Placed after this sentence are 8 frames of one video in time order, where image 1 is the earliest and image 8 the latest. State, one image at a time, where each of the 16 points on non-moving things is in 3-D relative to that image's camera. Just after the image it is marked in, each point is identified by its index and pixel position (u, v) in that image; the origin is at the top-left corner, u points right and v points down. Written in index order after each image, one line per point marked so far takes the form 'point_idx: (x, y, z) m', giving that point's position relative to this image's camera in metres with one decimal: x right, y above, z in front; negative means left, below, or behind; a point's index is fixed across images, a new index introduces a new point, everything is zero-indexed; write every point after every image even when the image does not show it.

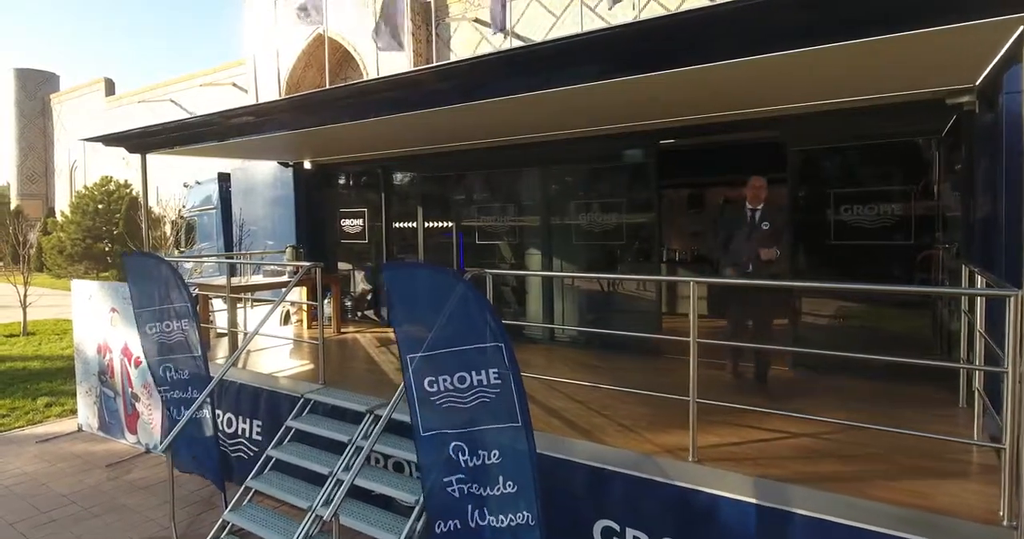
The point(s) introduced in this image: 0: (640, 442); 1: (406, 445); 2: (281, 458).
0: (+0.7, -0.9, +3.0) m
1: (-0.7, -1.0, +3.3) m
2: (-1.5, -1.2, +3.7) m
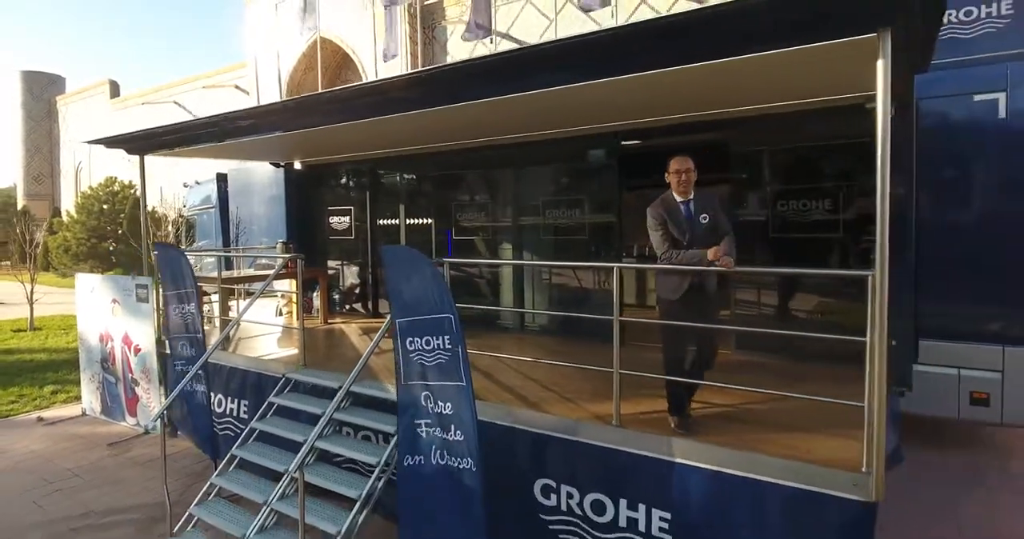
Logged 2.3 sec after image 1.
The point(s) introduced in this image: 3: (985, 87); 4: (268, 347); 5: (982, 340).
0: (+0.4, -0.9, +3.4) m
1: (-0.9, -1.0, +3.7) m
2: (-1.8, -1.2, +4.1) m
3: (+4.0, +1.6, +4.8) m
4: (-2.5, -0.8, +5.6) m
5: (+4.1, -0.6, +4.8) m
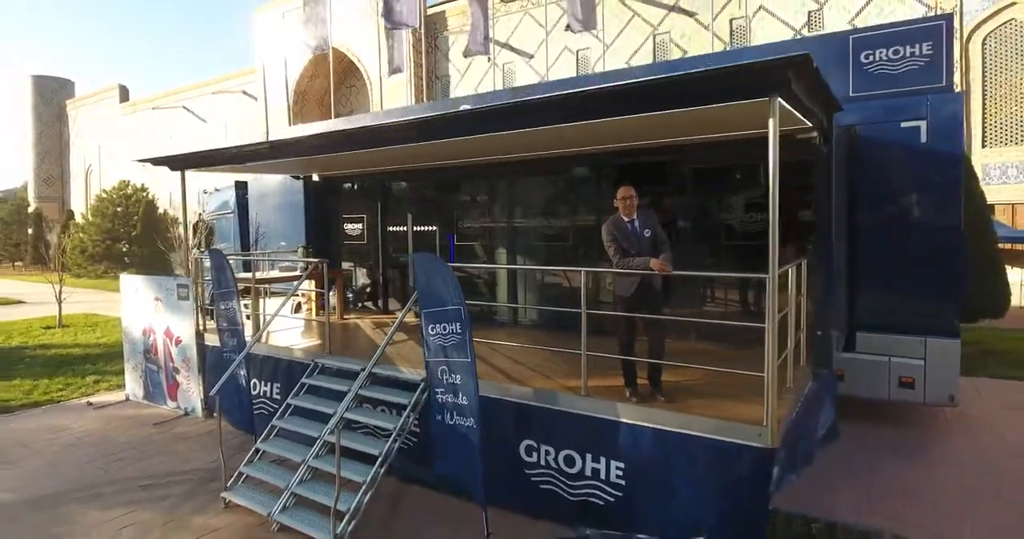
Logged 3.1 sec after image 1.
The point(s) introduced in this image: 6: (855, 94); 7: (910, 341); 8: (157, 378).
0: (+0.3, -0.9, +4.2) m
1: (-1.0, -1.0, +4.5) m
2: (-1.9, -1.2, +4.9) m
3: (+3.9, +1.6, +5.5) m
4: (-2.6, -0.8, +6.4) m
5: (+4.0, -0.6, +5.6) m
6: (+3.6, +1.9, +5.7) m
7: (+4.1, -0.7, +5.6) m
8: (-4.5, -1.4, +6.9) m
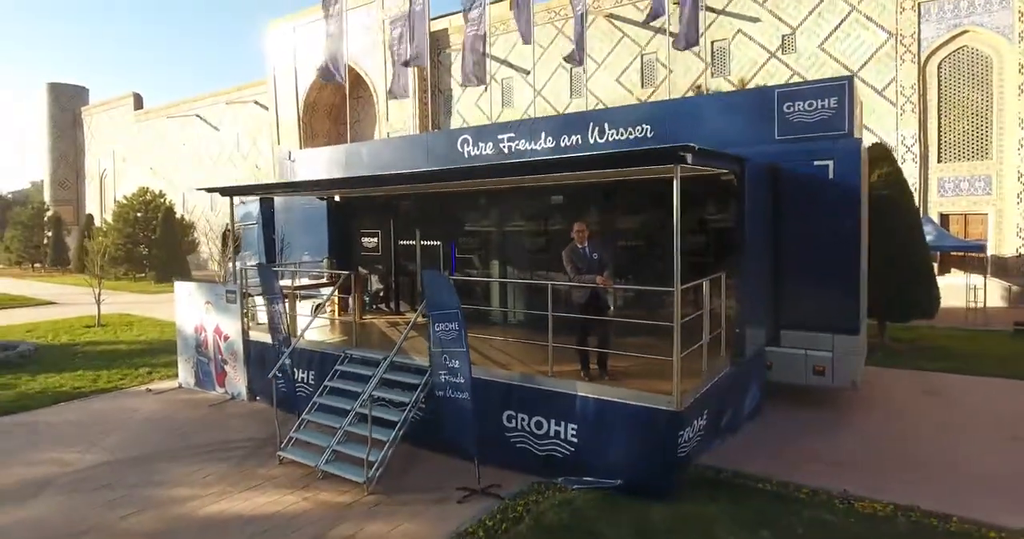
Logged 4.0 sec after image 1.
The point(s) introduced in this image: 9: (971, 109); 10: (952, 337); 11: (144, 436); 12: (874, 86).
0: (+0.2, -1.0, +5.6) m
1: (-1.2, -1.1, +5.8) m
2: (-2.0, -1.3, +6.2) m
3: (+3.8, +1.4, +6.9) m
4: (-2.7, -0.9, +7.7) m
5: (+3.8, -0.7, +7.0) m
6: (+3.5, +1.7, +7.1) m
7: (+3.9, -0.8, +6.9) m
8: (-4.6, -1.5, +8.3) m
9: (+12.5, +4.4, +14.9) m
10: (+8.9, -1.3, +11.1) m
11: (-4.6, -2.1, +6.9) m
12: (+10.4, +5.4, +15.8) m
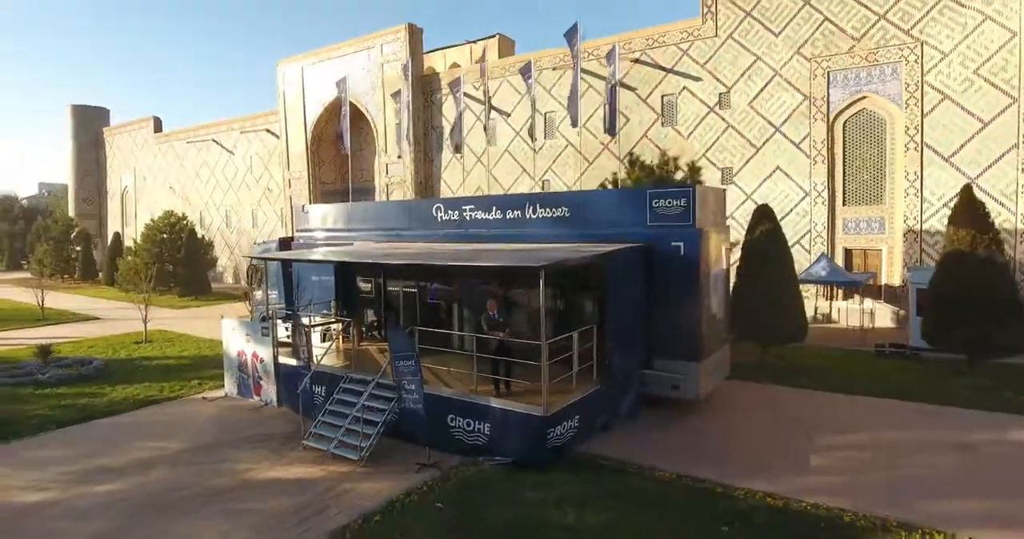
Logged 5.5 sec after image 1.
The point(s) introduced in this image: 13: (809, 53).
0: (-0.7, -1.9, +8.6) m
1: (-2.1, -2.0, +8.9) m
2: (-2.9, -2.2, +9.3) m
3: (+2.9, +0.6, +9.9) m
4: (-3.6, -1.8, +10.8) m
5: (+2.9, -1.6, +10.0) m
6: (+2.6, +0.9, +10.1) m
7: (+3.0, -1.7, +9.9) m
8: (-5.5, -2.3, +11.4) m
9: (+11.6, +3.5, +17.8) m
10: (+8.0, -2.2, +14.1) m
11: (-5.5, -2.9, +10.0) m
12: (+9.6, +4.5, +18.7) m
13: (+10.0, +7.3, +18.4) m
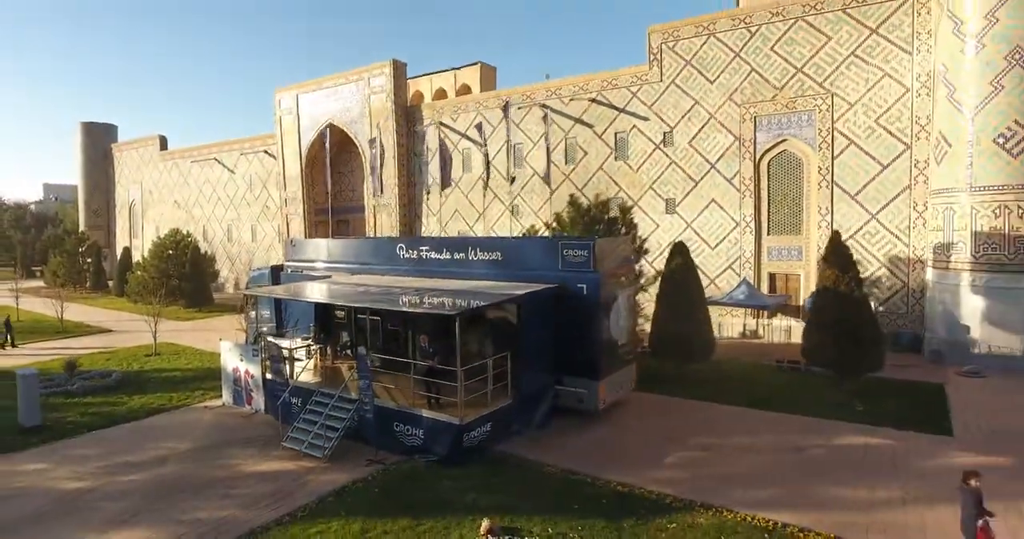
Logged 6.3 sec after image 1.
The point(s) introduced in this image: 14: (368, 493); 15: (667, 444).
0: (-2.1, -2.7, +11.1) m
1: (-3.5, -2.8, +11.4) m
2: (-4.3, -3.0, +11.8) m
3: (+1.5, -0.2, +12.4) m
4: (-5.0, -2.6, +13.3) m
5: (+1.6, -2.4, +12.4) m
6: (+1.2, 0.0, +12.6) m
7: (+1.6, -2.5, +12.4) m
8: (-6.9, -3.2, +13.9) m
9: (+10.3, +2.7, +20.2) m
10: (+6.7, -3.0, +16.6) m
11: (-6.9, -3.7, +12.5) m
12: (+8.2, +3.7, +21.2) m
13: (+8.6, +6.5, +20.8) m
14: (-2.5, -3.8, +9.4) m
15: (+3.2, -3.6, +11.4) m
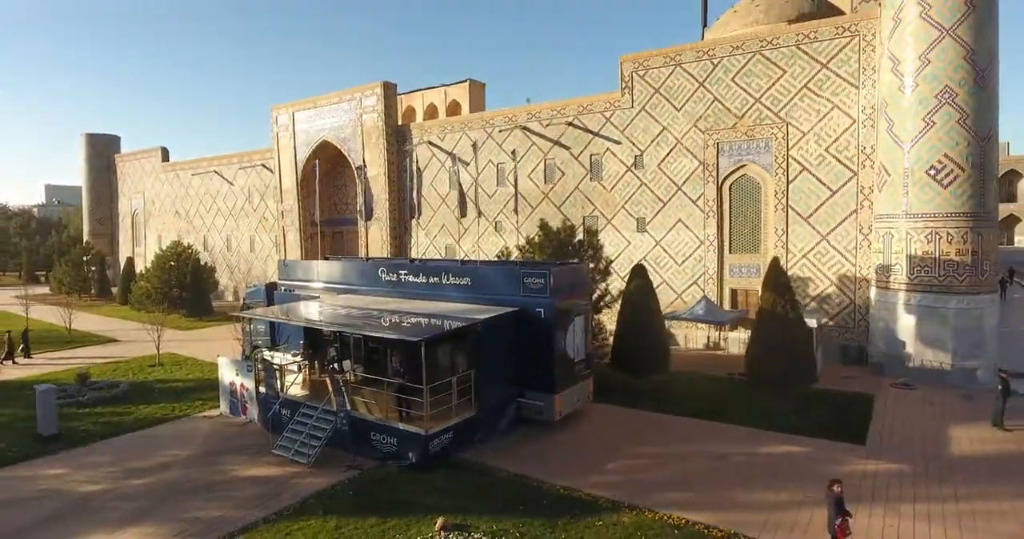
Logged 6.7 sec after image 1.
0: (-3.0, -3.3, +12.6) m
1: (-4.3, -3.5, +12.9) m
2: (-5.2, -3.6, +13.3) m
3: (+0.6, -0.9, +13.9) m
4: (-5.8, -3.2, +14.8) m
5: (+0.7, -3.1, +13.9) m
6: (+0.3, -0.6, +14.0) m
7: (+0.7, -3.2, +13.9) m
8: (-7.8, -3.8, +15.4) m
9: (+9.4, +2.1, +21.7) m
10: (+5.8, -3.6, +18.1) m
11: (-7.7, -4.4, +14.0) m
12: (+7.4, +3.1, +22.6) m
13: (+7.8, +5.8, +22.3) m
14: (-3.3, -4.5, +10.9) m
15: (+2.4, -4.3, +12.9) m
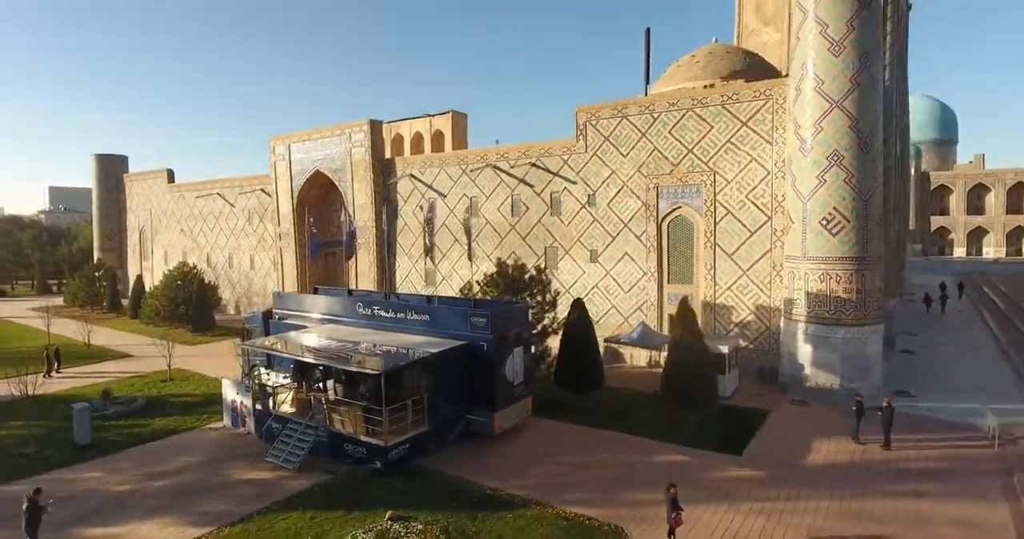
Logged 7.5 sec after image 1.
0: (-4.6, -4.6, +15.8) m
1: (-5.9, -4.7, +16.1) m
2: (-6.8, -4.9, +16.5) m
3: (-1.0, -2.2, +17.0) m
4: (-7.5, -4.5, +18.0) m
5: (-0.9, -4.4, +17.1) m
6: (-1.3, -1.9, +17.2) m
7: (-0.9, -4.5, +17.1) m
8: (-9.4, -5.1, +18.6) m
9: (+7.8, +0.8, +24.9) m
10: (+4.2, -4.9, +21.2) m
11: (-9.4, -5.7, +17.3) m
12: (+5.8, +1.8, +25.8) m
13: (+6.2, +4.5, +25.5) m
14: (-5.0, -5.8, +14.1) m
15: (+0.7, -5.6, +16.1) m
